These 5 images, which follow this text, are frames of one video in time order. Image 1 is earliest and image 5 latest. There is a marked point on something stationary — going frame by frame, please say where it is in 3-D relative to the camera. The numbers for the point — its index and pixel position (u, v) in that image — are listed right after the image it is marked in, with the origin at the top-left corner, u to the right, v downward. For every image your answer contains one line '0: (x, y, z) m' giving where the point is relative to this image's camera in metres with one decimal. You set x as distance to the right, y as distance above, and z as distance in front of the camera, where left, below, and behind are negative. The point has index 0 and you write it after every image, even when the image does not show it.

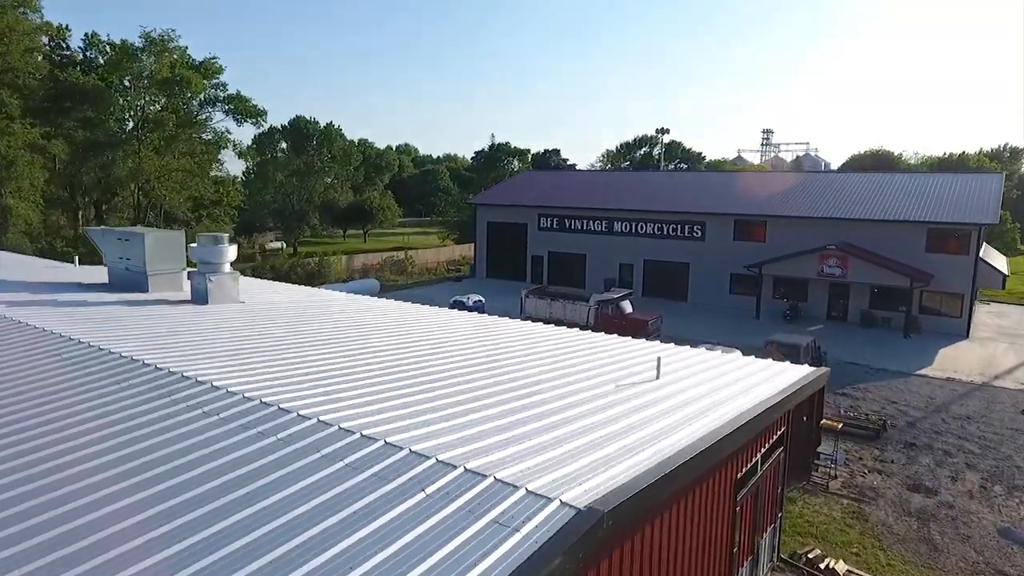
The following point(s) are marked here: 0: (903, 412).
0: (+8.4, -2.7, +17.5) m
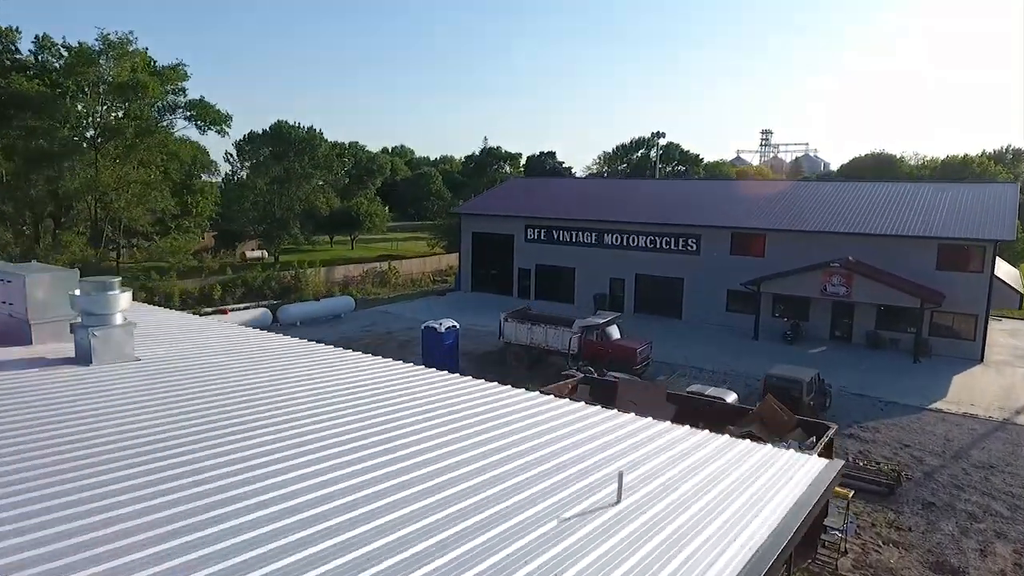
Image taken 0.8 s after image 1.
0: (+7.8, -3.3, +15.6) m
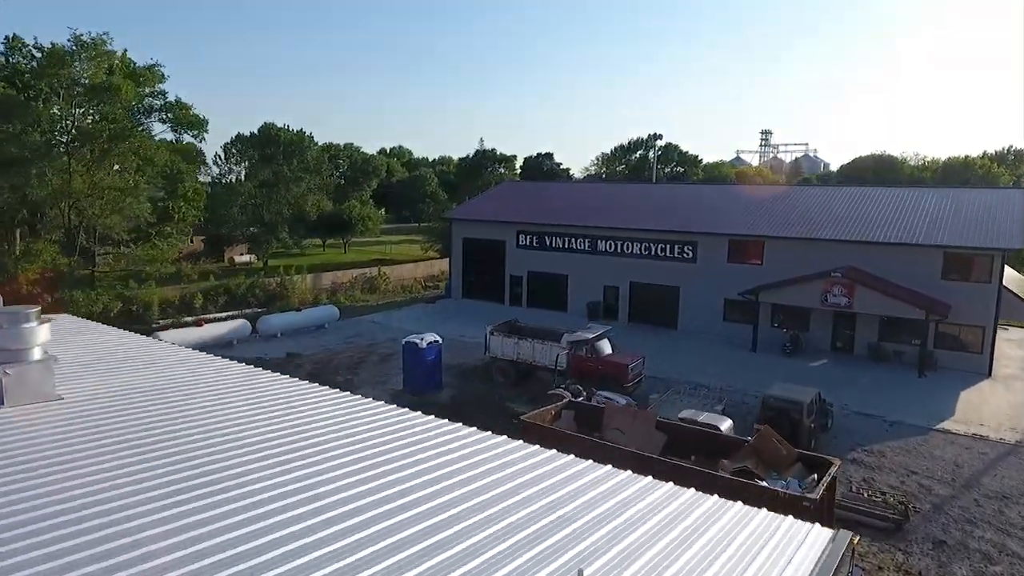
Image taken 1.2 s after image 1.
0: (+7.4, -3.6, +14.6) m
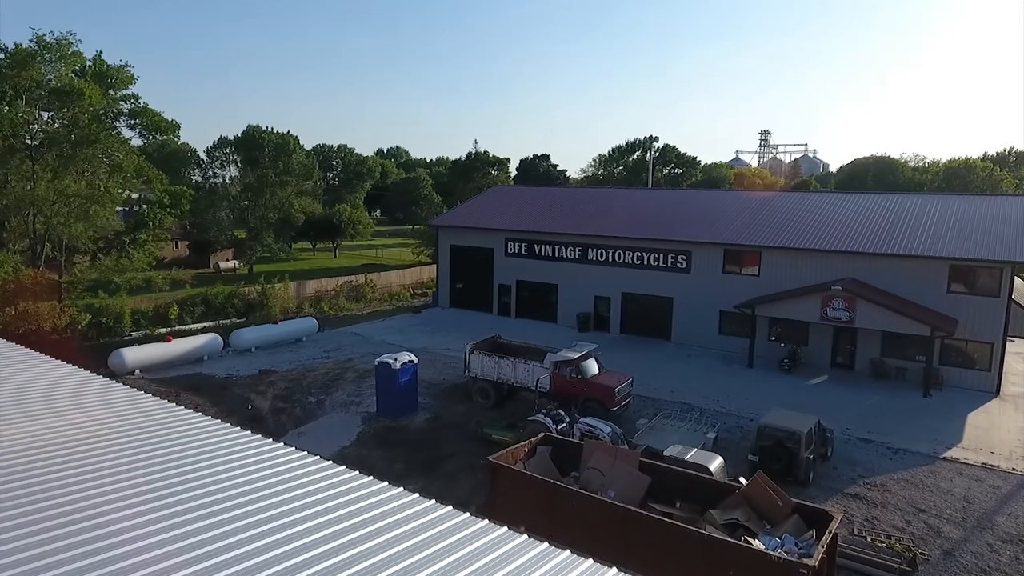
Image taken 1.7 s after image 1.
0: (+7.0, -4.0, +13.4) m
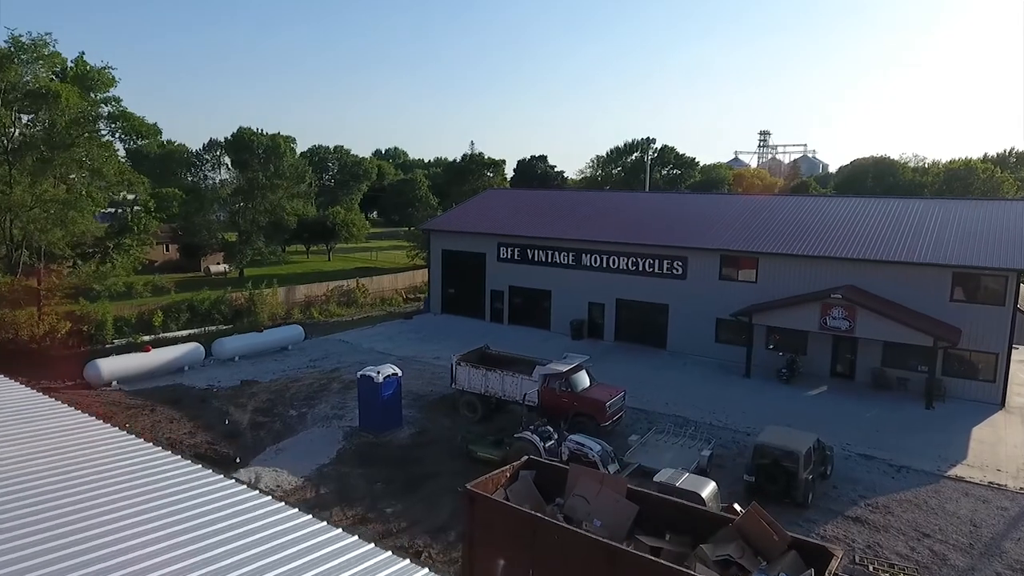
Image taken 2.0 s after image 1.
0: (+6.7, -4.2, +12.7) m
